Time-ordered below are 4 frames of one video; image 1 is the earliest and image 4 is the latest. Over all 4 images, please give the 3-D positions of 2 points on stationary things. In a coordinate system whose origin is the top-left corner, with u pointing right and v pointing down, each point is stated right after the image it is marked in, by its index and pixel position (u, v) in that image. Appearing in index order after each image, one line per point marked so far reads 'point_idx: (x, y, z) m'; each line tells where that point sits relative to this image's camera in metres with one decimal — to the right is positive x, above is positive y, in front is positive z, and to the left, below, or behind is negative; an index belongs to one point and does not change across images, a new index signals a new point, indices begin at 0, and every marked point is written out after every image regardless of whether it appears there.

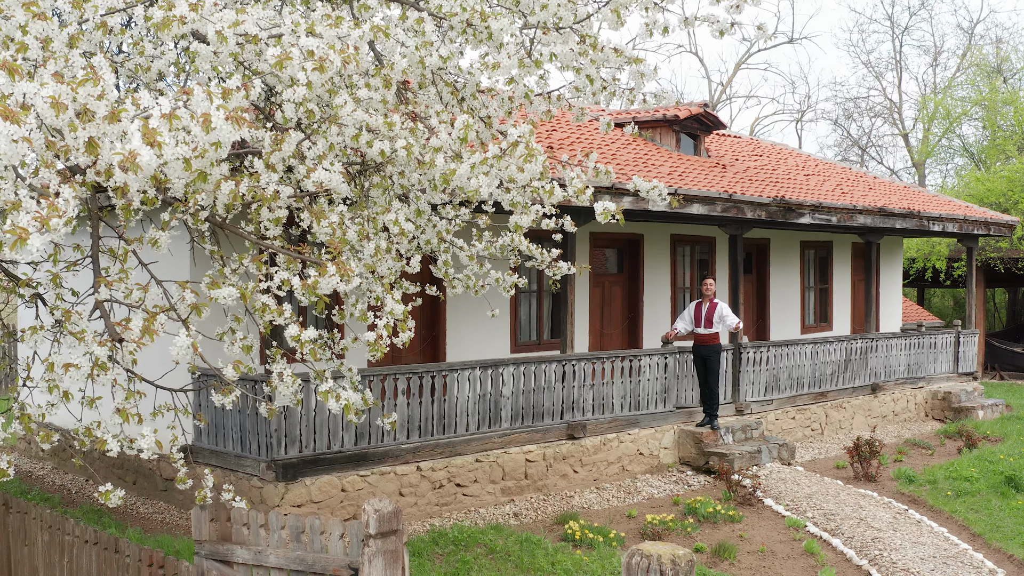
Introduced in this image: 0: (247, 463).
0: (-1.7, -1.2, +8.3) m
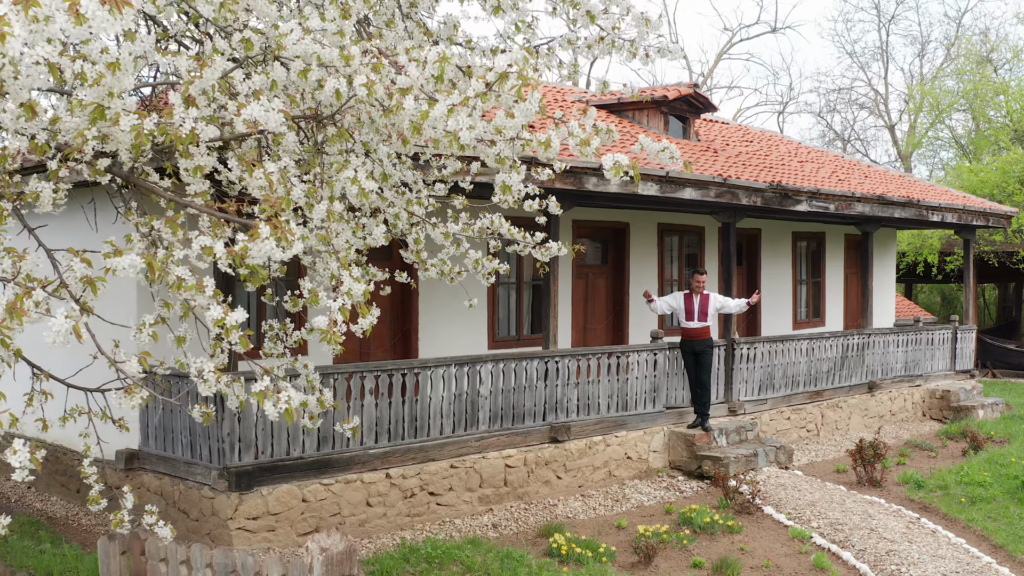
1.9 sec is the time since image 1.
0: (-1.9, -1.1, +7.4) m
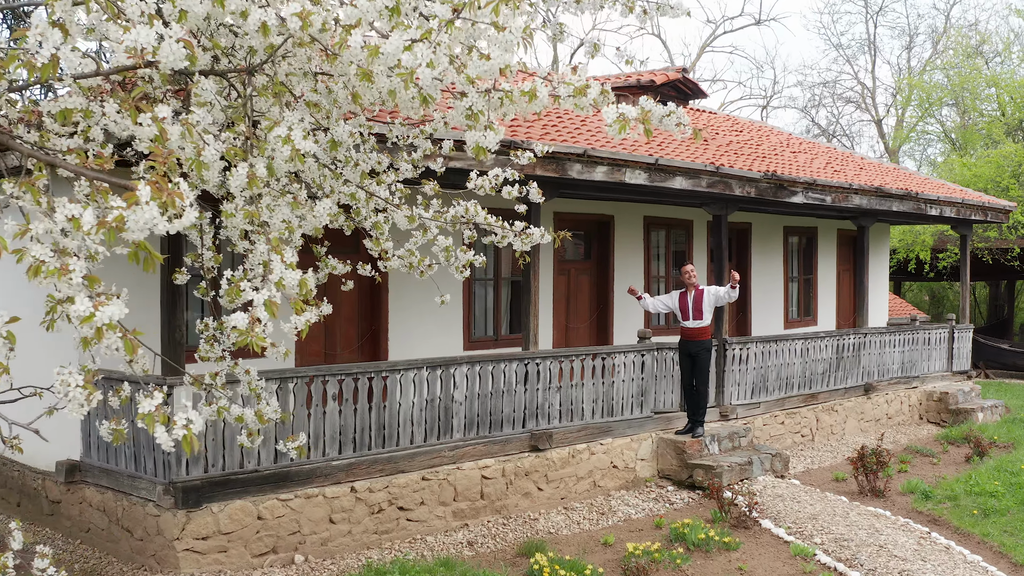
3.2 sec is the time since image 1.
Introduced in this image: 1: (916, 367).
0: (-2.0, -1.1, +6.7) m
1: (+4.2, -0.8, +13.0) m
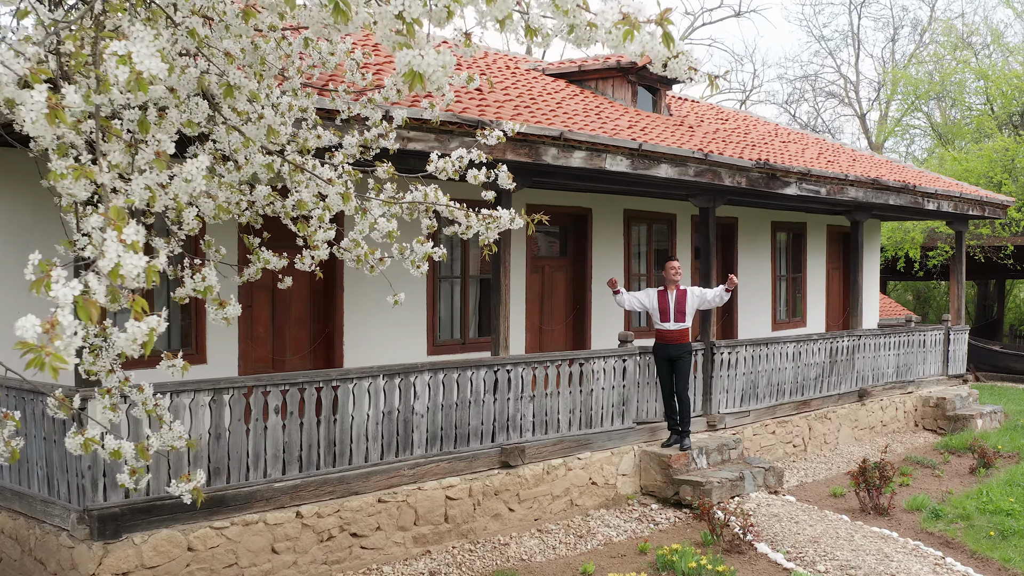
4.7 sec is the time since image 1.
0: (-2.2, -1.1, +5.9) m
1: (+3.9, -0.8, +12.2) m
